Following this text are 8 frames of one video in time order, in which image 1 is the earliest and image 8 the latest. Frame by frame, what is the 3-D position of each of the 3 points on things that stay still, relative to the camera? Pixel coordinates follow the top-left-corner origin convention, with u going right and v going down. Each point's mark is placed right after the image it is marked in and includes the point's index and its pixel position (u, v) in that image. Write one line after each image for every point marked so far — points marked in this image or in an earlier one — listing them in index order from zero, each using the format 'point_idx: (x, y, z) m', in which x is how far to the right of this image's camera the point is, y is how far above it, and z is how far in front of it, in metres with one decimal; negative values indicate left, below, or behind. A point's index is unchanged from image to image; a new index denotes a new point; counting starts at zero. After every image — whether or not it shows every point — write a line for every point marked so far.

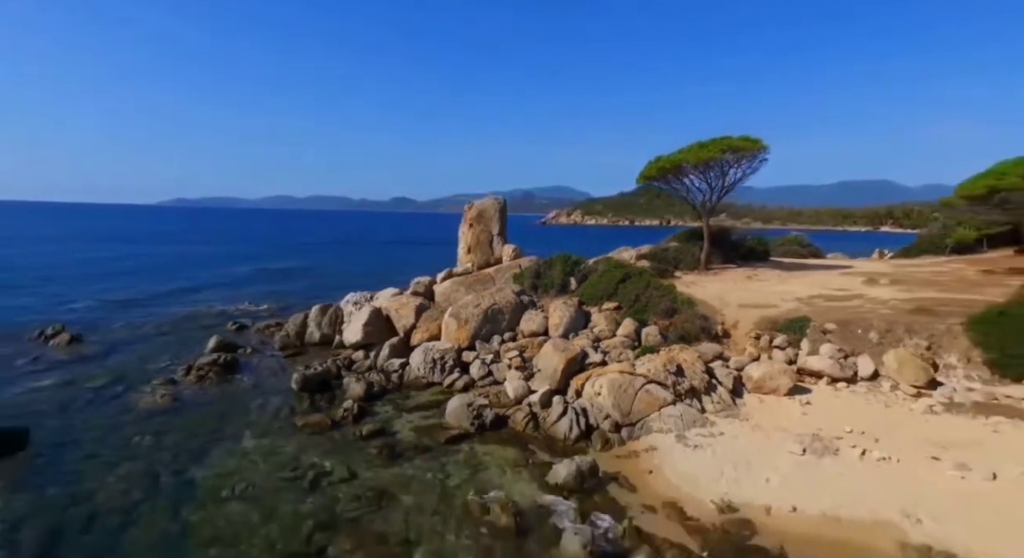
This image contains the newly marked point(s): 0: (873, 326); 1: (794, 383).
0: (+12.7, -1.5, +18.8) m
1: (+8.6, -3.1, +16.1) m
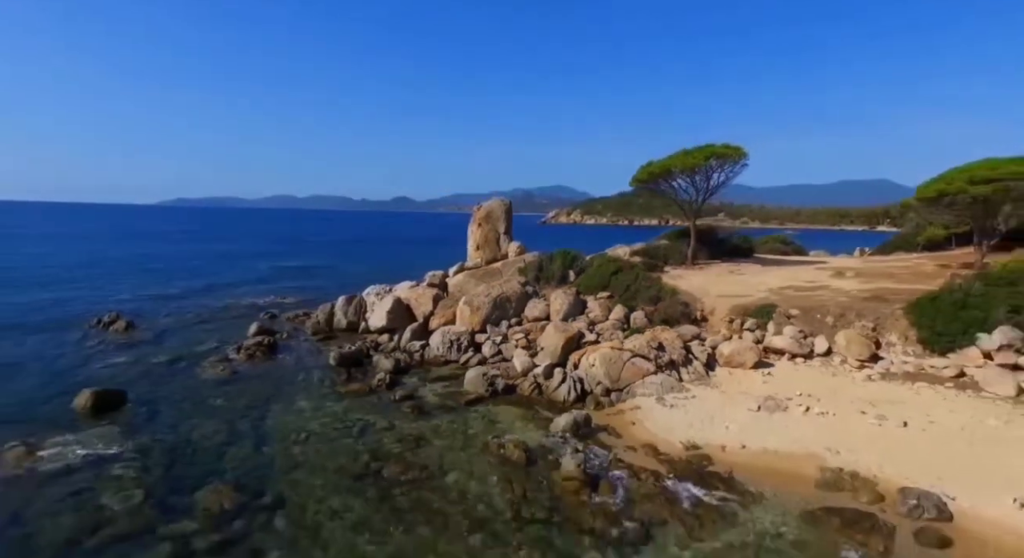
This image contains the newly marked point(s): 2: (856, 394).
0: (+12.9, -1.2, +21.8) m
1: (+8.9, -2.7, +19.1) m
2: (+10.9, -3.4, +16.9) m
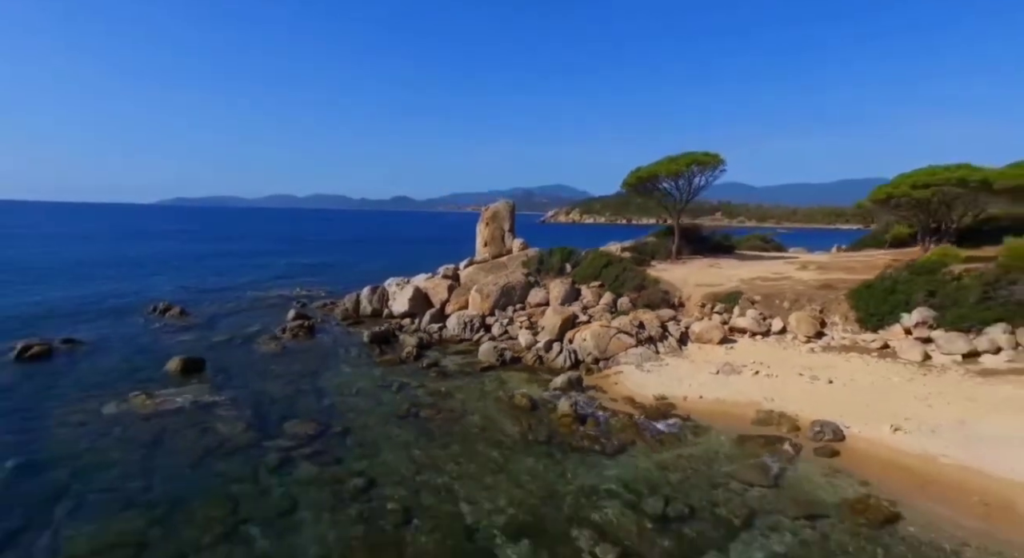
0: (+13.2, -0.7, +25.7) m
1: (+9.1, -2.3, +23.0) m
2: (+11.1, -3.0, +20.8) m
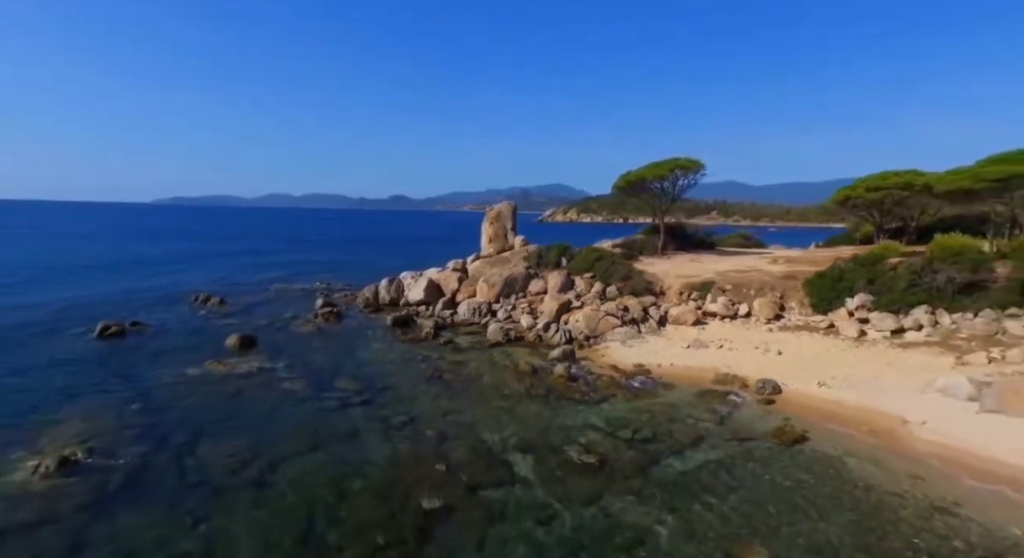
0: (+13.3, -0.3, +29.6) m
1: (+9.3, -1.8, +27.0) m
2: (+11.3, -2.5, +24.7) m
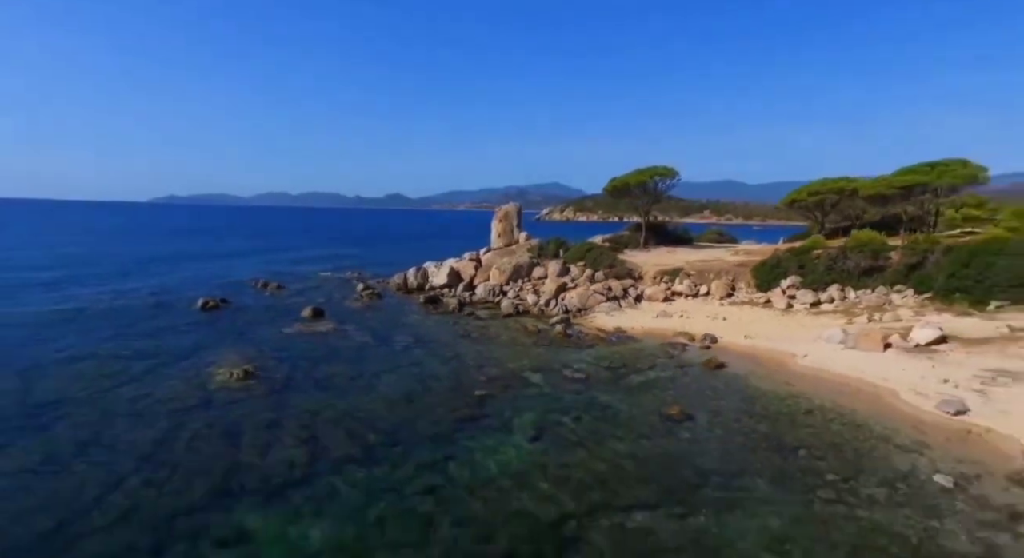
0: (+13.9, +0.6, +36.9) m
1: (+9.8, -1.0, +34.3) m
2: (+11.9, -1.7, +32.0) m
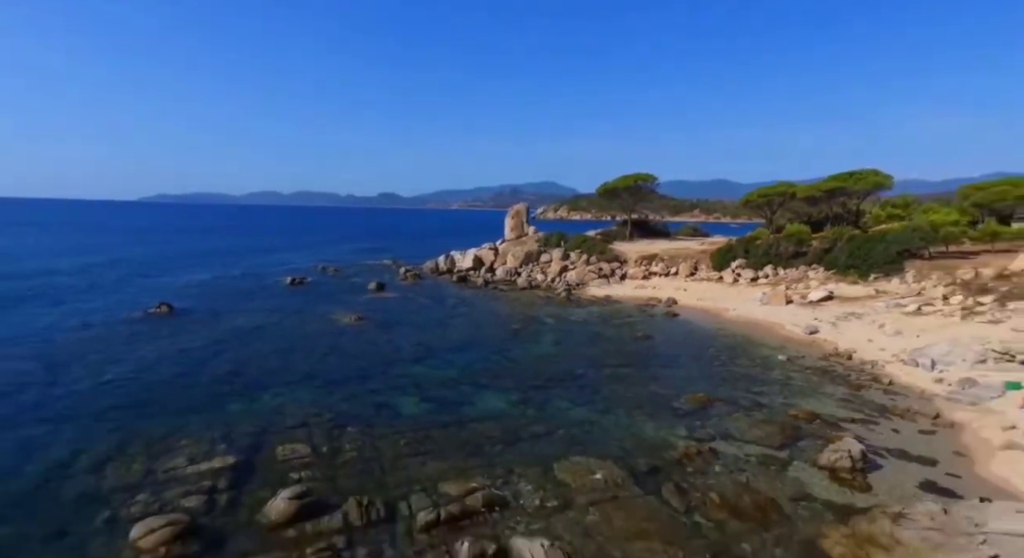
0: (+14.9, +2.0, +47.2) m
1: (+11.0, +0.4, +44.5) m
2: (+13.0, -0.3, +42.3) m
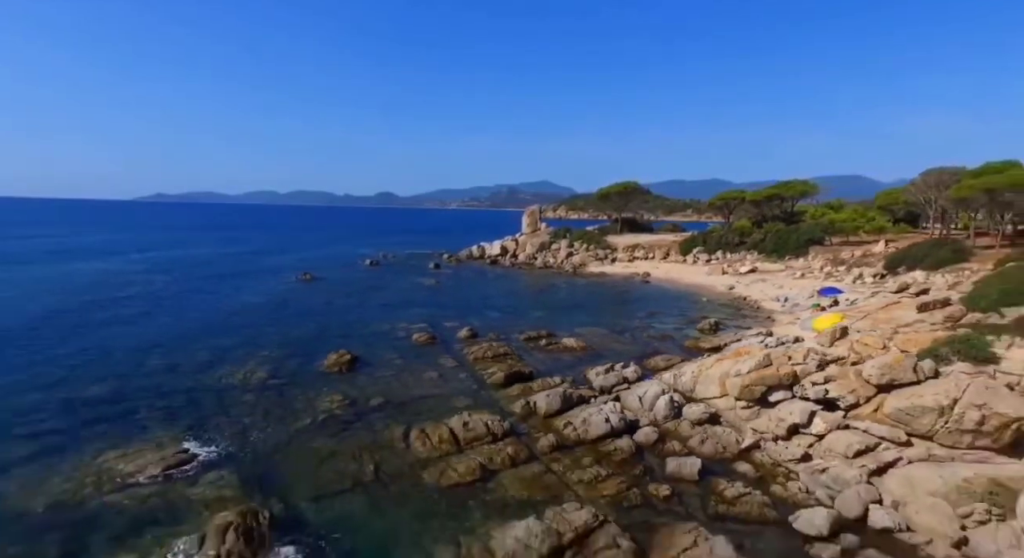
0: (+17.1, +3.9, +62.3) m
1: (+13.1, +2.3, +59.5) m
2: (+15.1, +1.6, +57.4) m
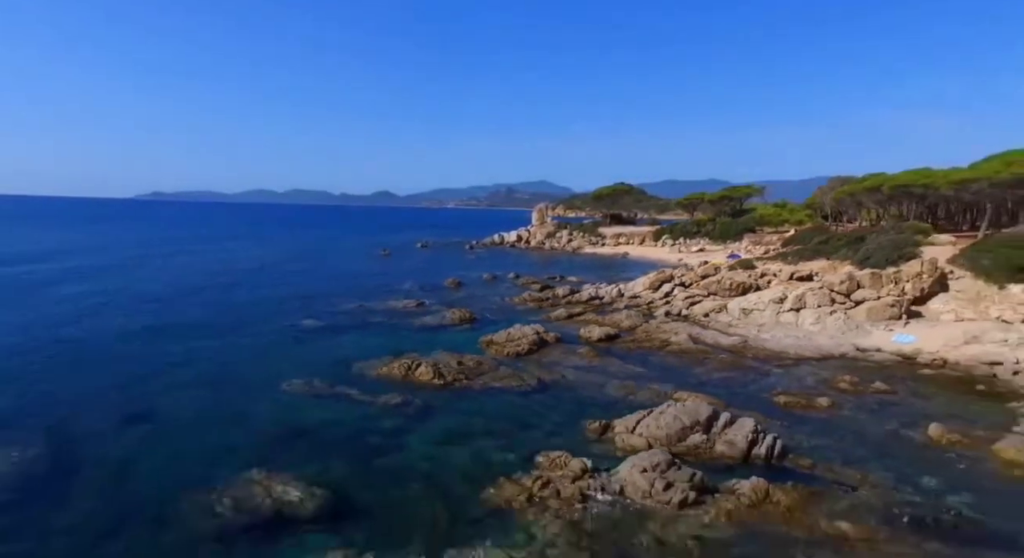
0: (+19.1, +6.7, +80.9) m
1: (+15.1, +5.1, +78.1) m
2: (+17.2, +4.3, +76.0) m
